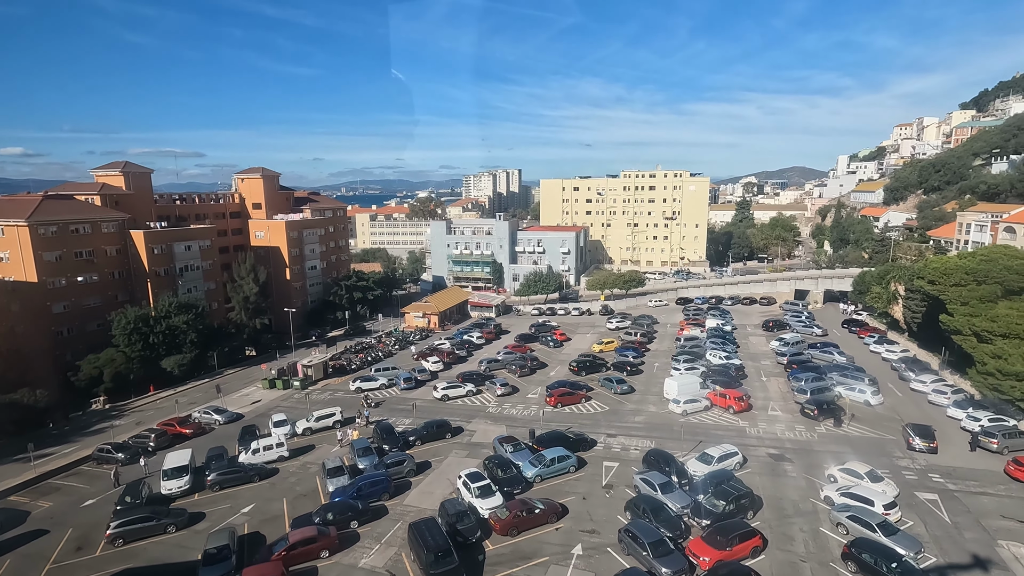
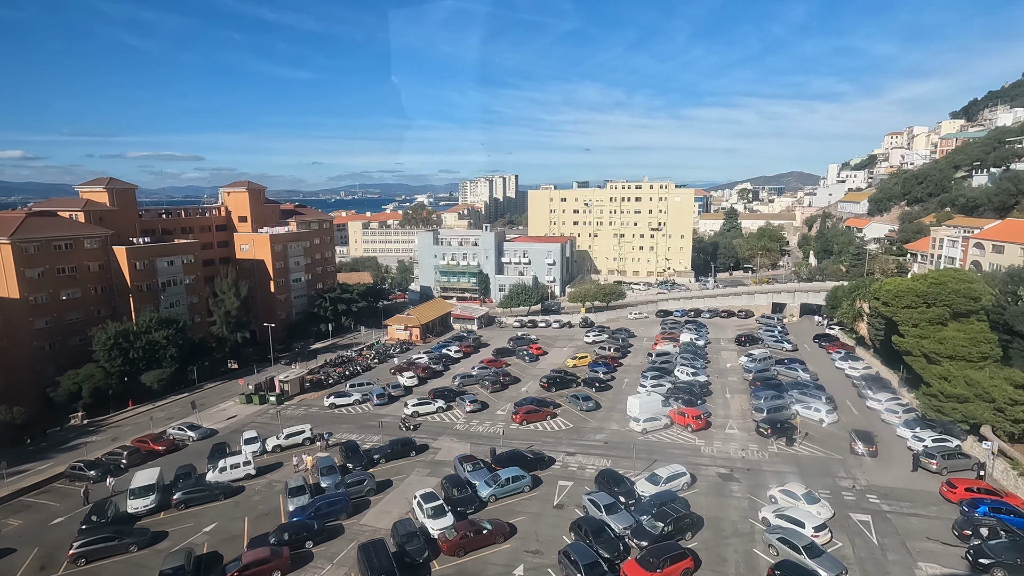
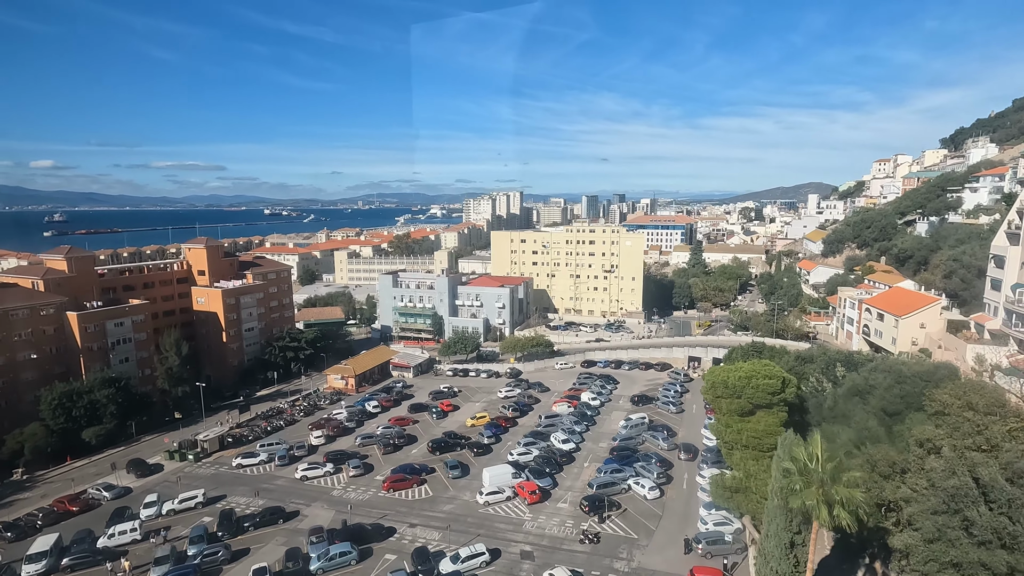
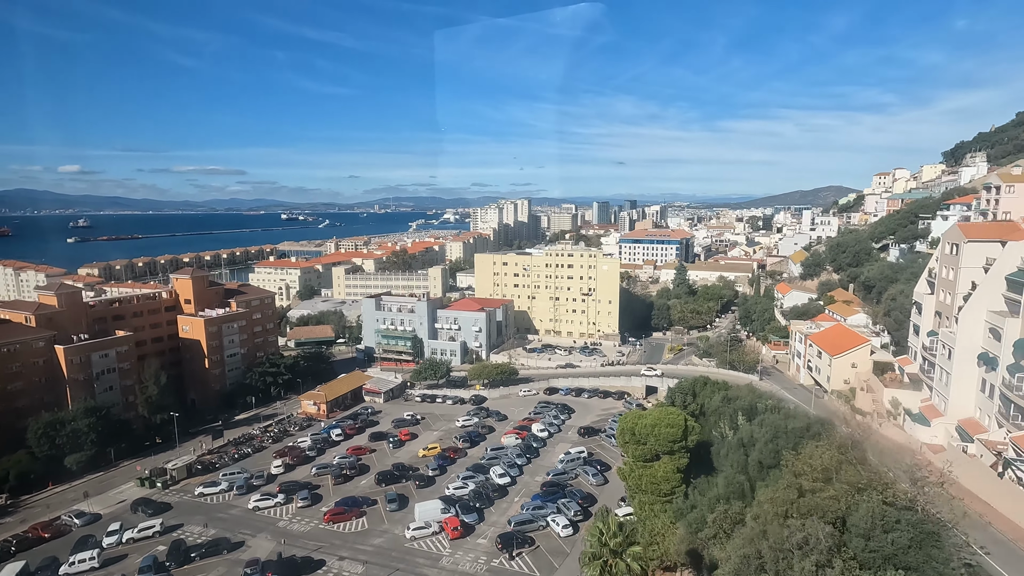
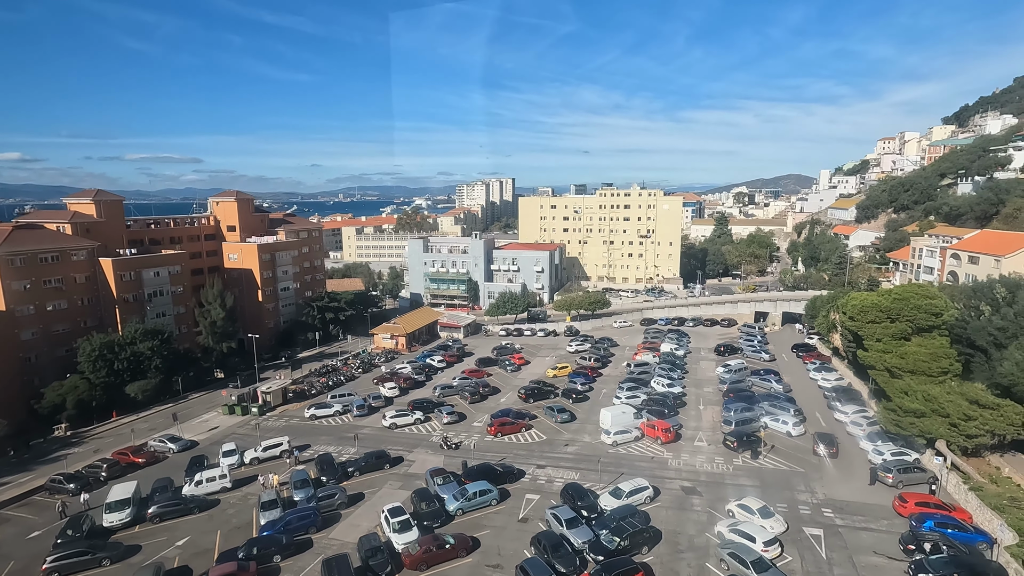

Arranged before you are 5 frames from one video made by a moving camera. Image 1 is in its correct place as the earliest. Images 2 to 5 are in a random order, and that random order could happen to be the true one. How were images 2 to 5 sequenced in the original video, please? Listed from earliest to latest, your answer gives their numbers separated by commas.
2, 5, 3, 4
